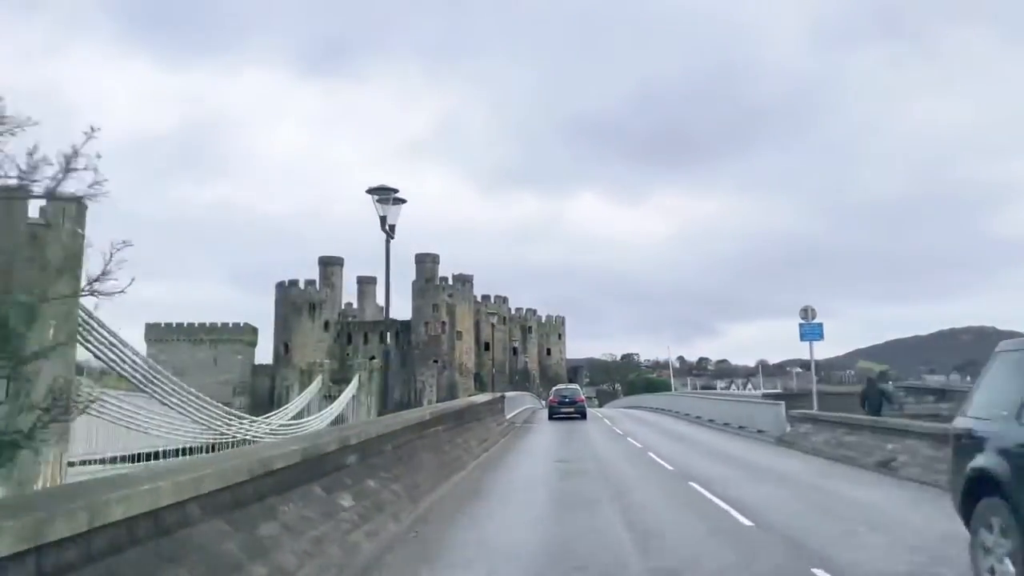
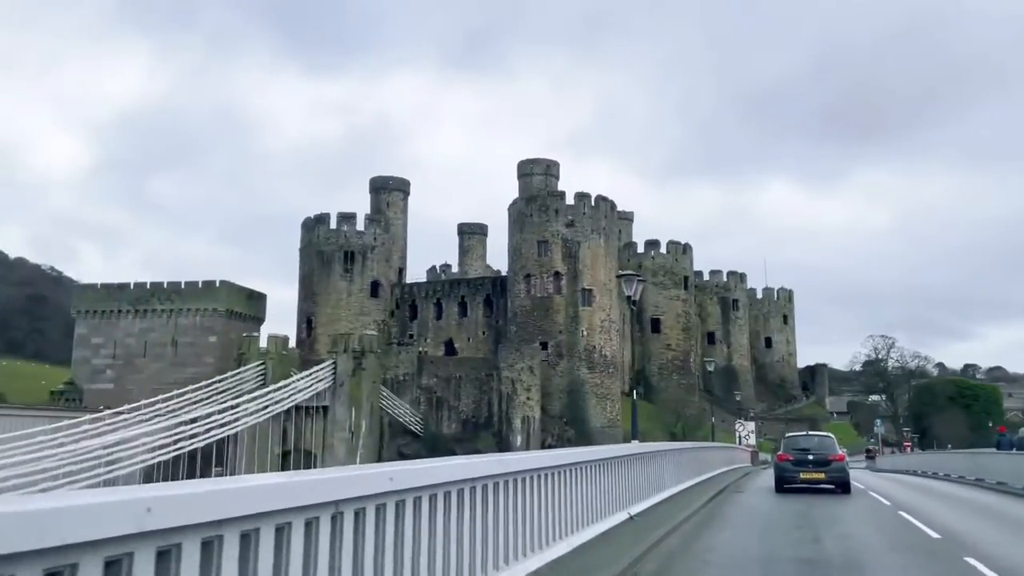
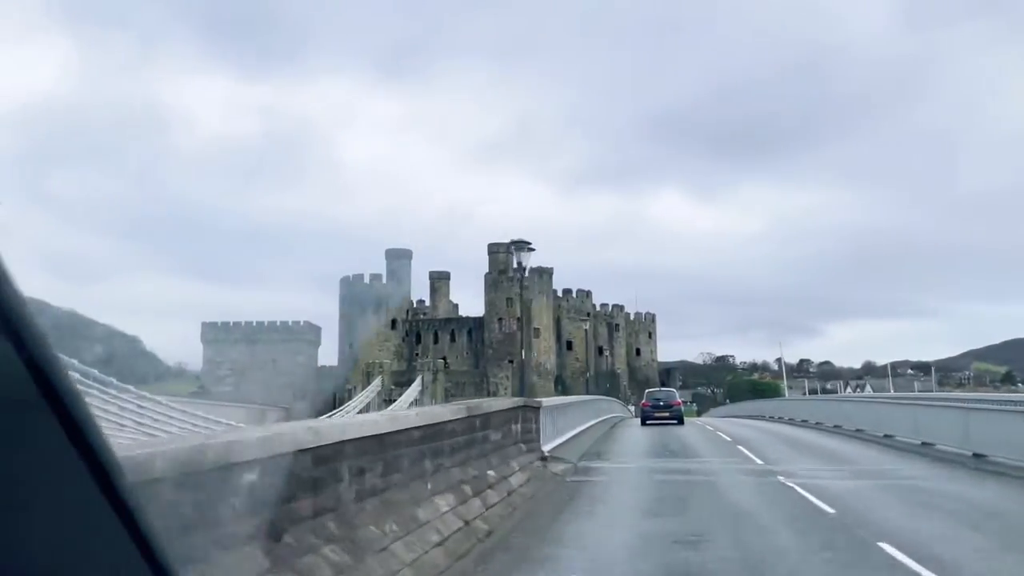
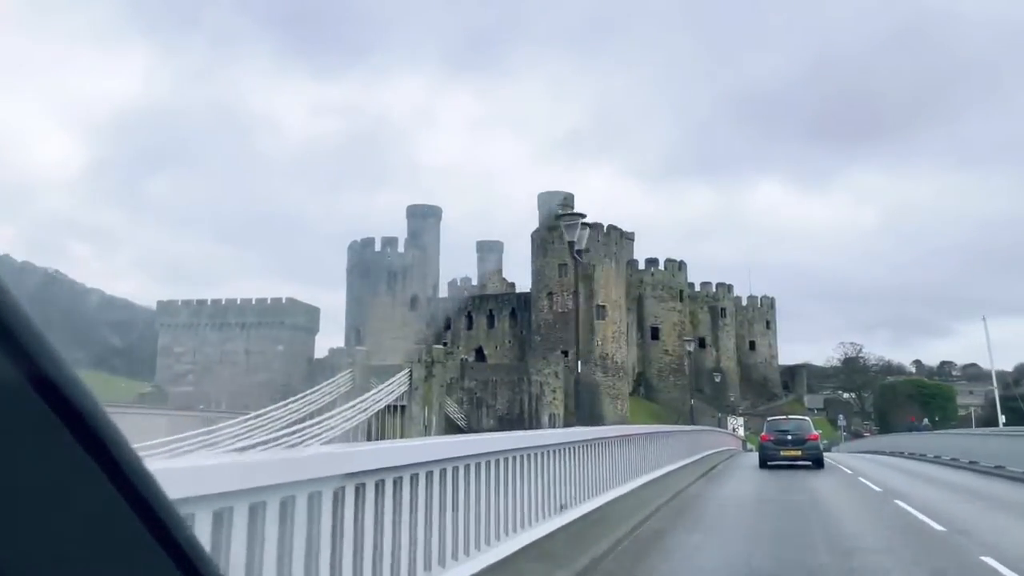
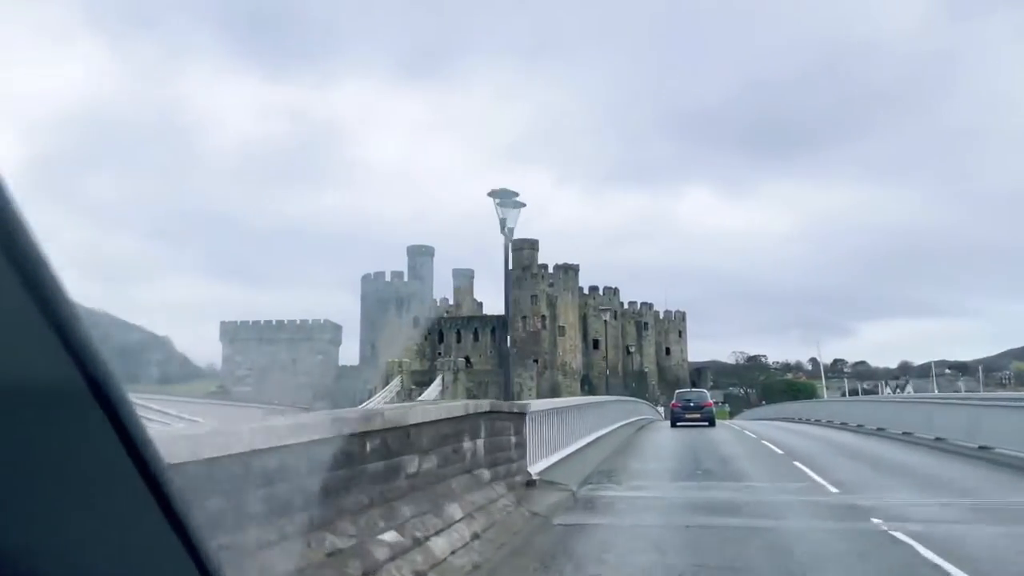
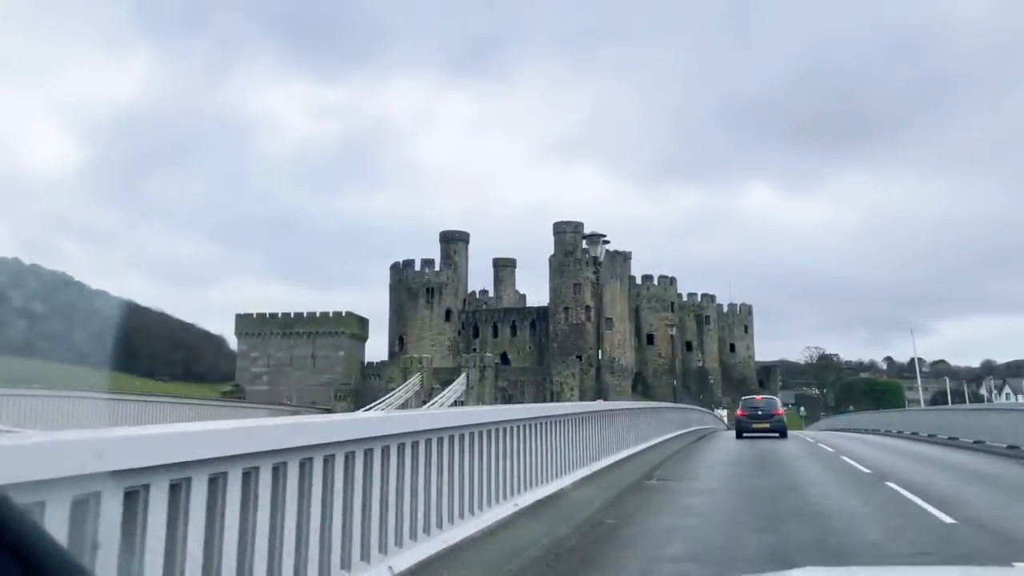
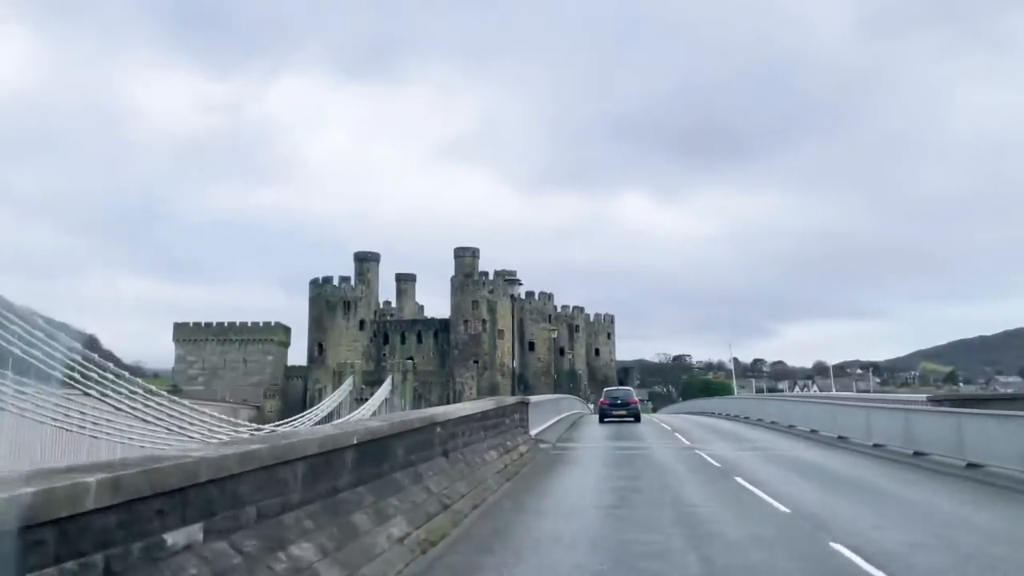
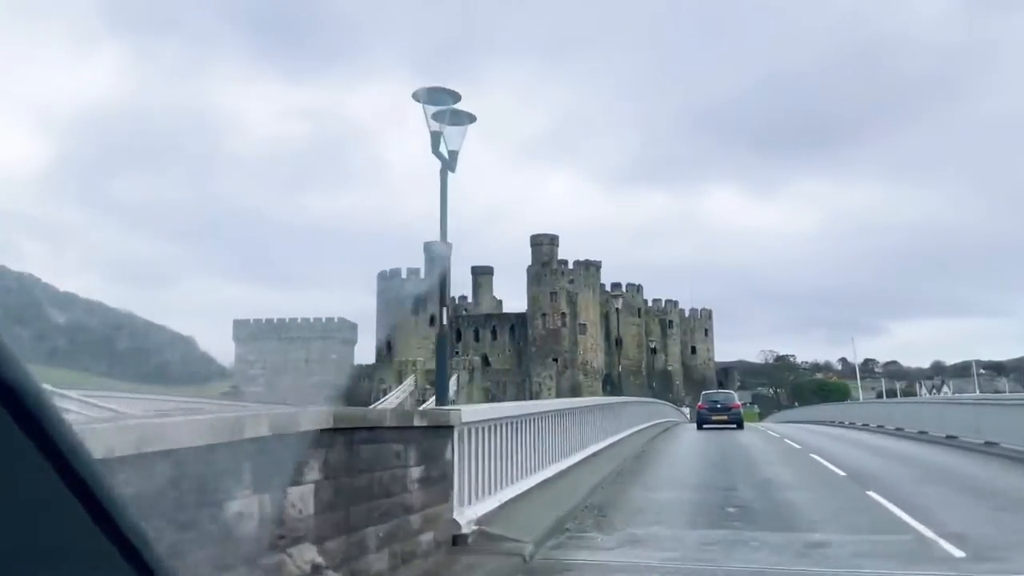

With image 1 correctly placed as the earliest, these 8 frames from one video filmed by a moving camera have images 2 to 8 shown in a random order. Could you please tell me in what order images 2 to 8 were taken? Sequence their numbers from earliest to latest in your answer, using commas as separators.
7, 3, 5, 8, 6, 4, 2
